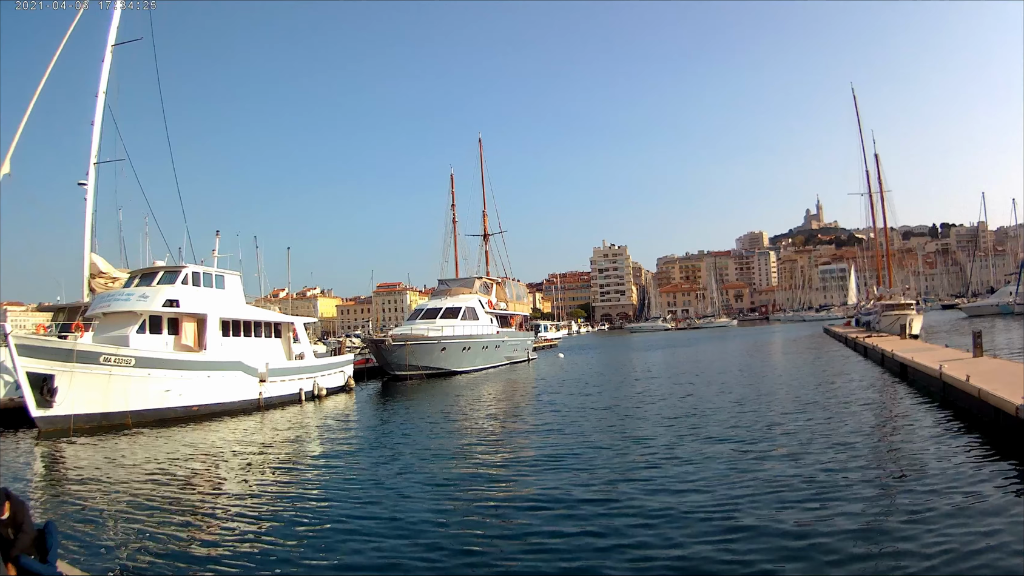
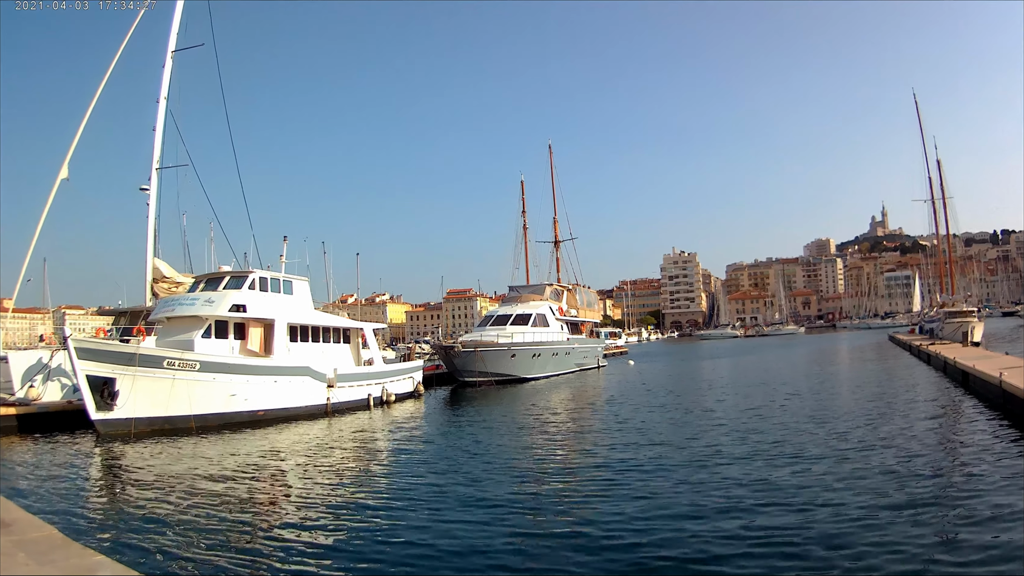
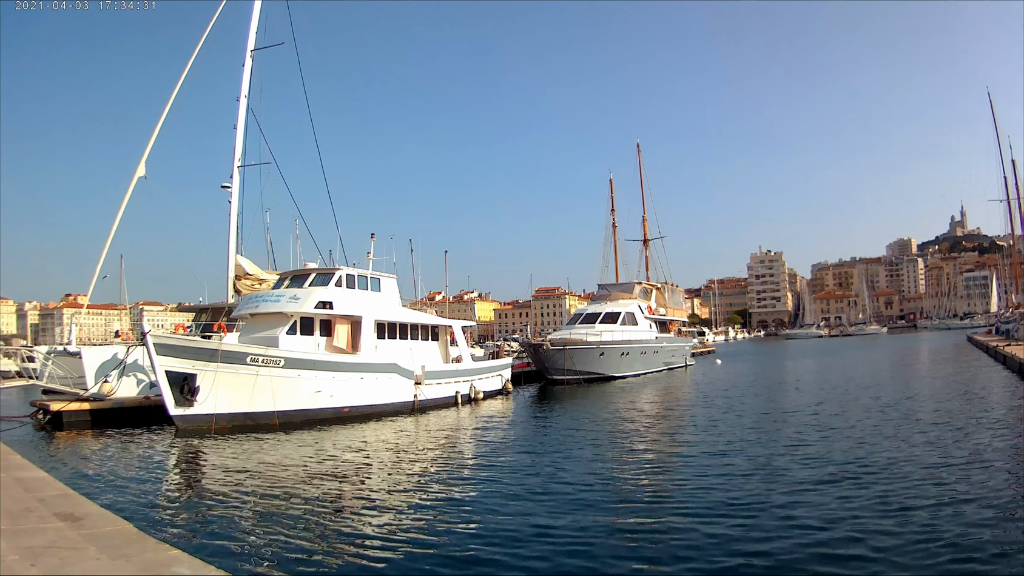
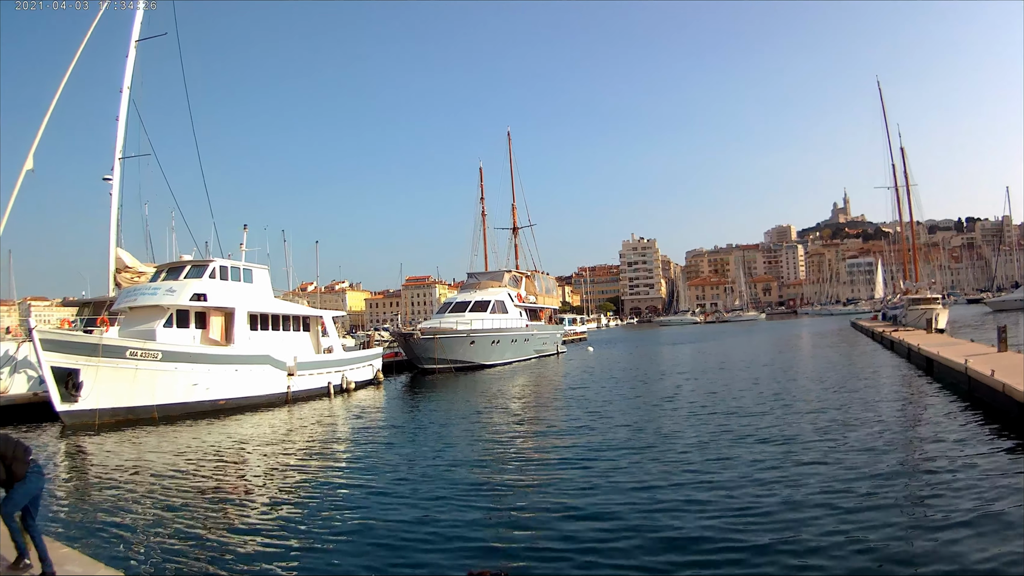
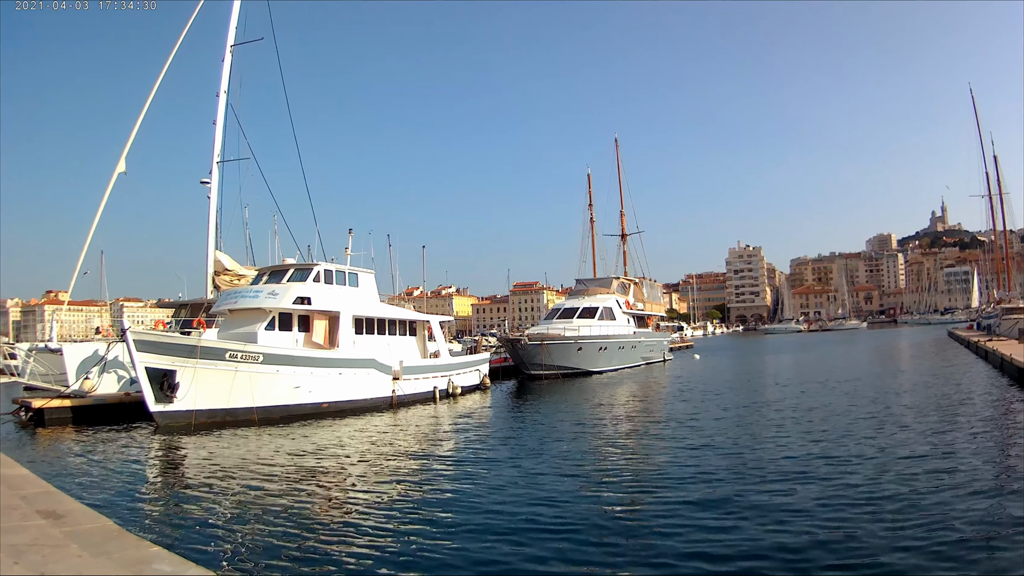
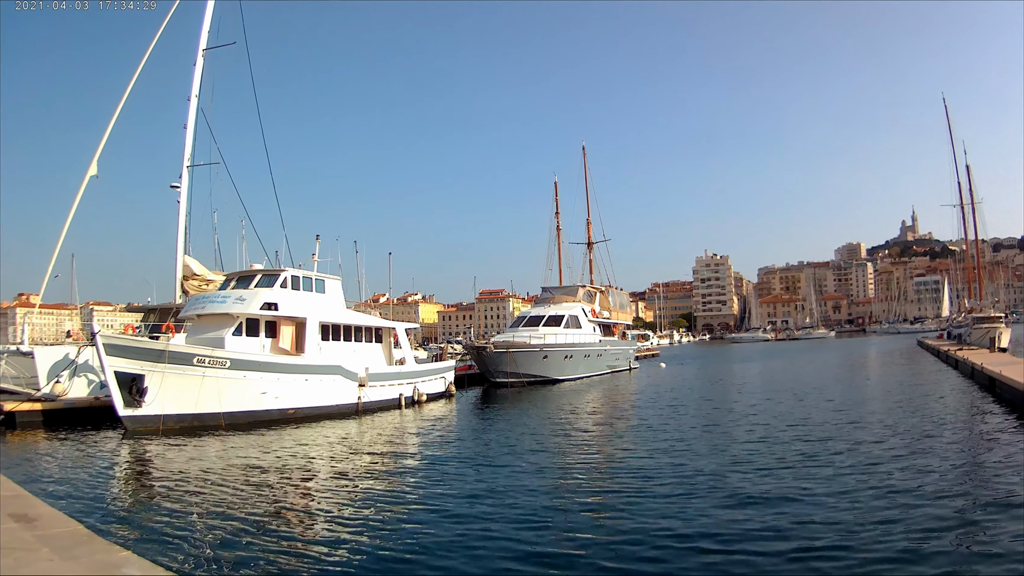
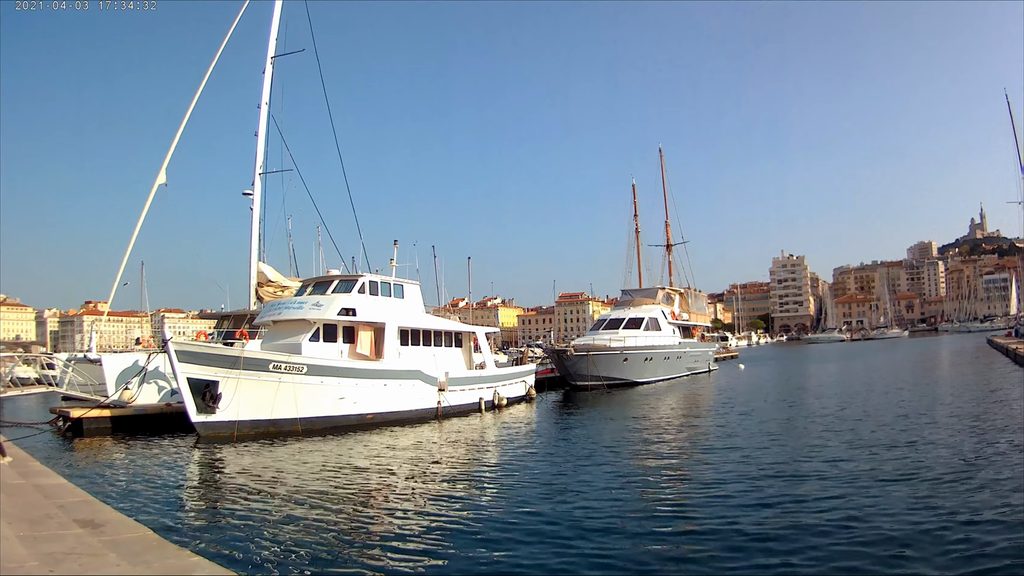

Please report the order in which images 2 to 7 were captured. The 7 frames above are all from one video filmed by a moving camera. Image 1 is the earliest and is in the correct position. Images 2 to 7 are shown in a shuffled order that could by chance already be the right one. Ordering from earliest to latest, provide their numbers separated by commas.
4, 2, 6, 5, 3, 7
